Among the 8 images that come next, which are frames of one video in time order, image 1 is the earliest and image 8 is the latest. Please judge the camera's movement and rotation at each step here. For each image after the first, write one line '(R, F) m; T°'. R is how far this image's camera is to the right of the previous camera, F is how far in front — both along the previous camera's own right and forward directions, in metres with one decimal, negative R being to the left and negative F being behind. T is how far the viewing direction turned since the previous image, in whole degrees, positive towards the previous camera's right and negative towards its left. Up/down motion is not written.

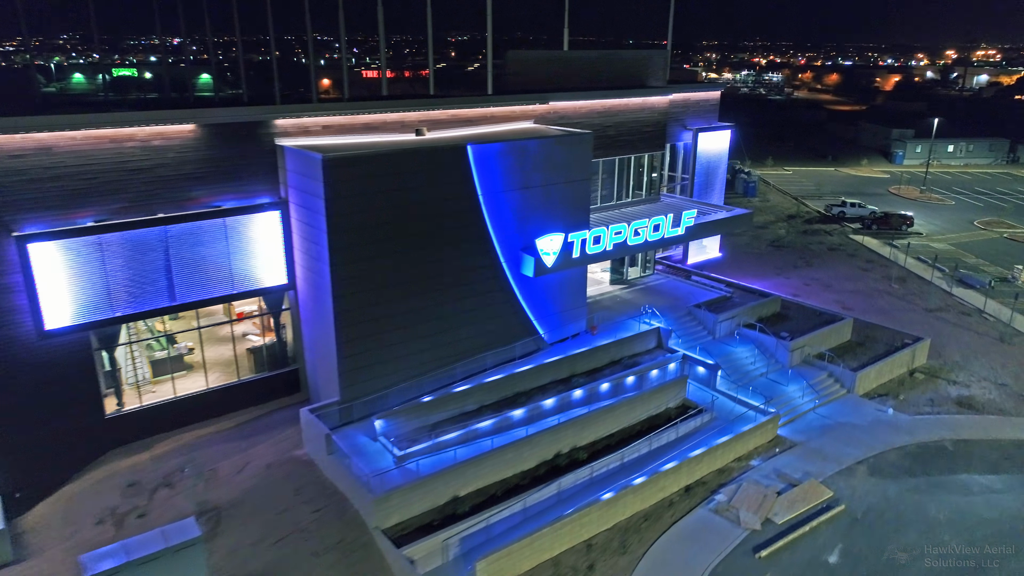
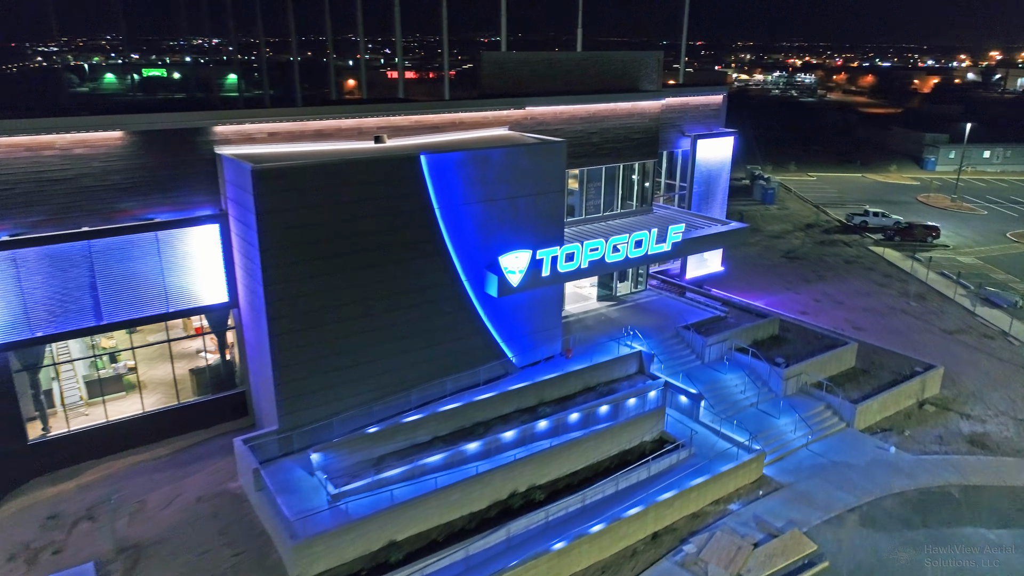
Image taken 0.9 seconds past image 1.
(+1.7, +1.6) m; -2°
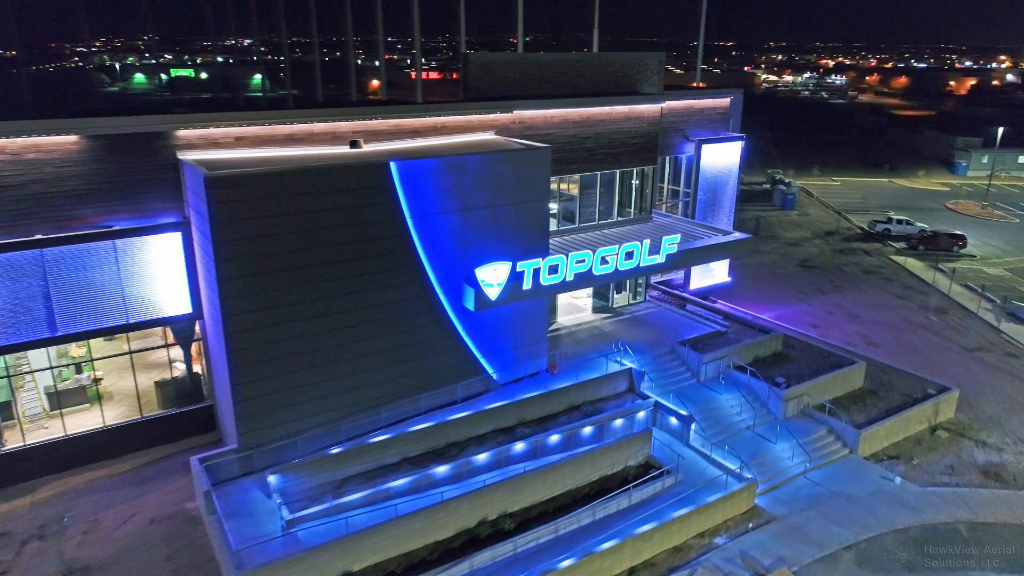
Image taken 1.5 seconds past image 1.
(+1.2, +1.0) m; -2°
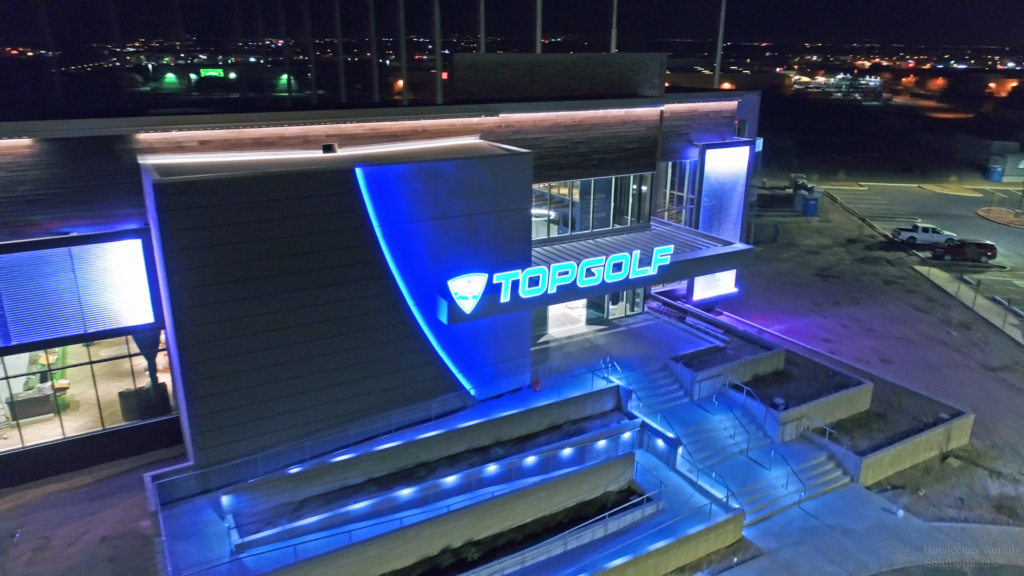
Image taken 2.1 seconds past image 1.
(+1.2, +0.9) m; -2°
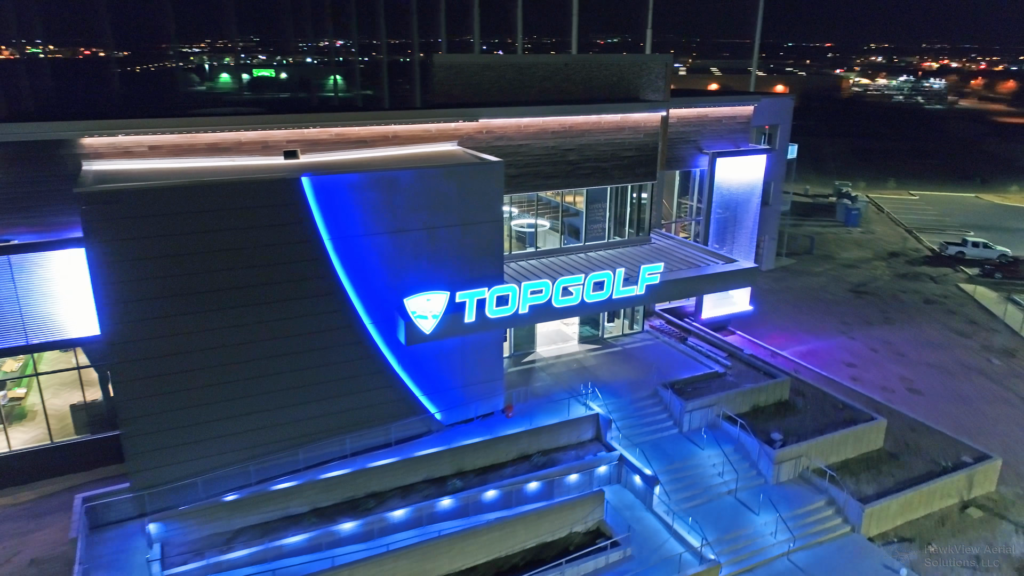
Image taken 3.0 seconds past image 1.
(+1.9, +1.3) m; -4°
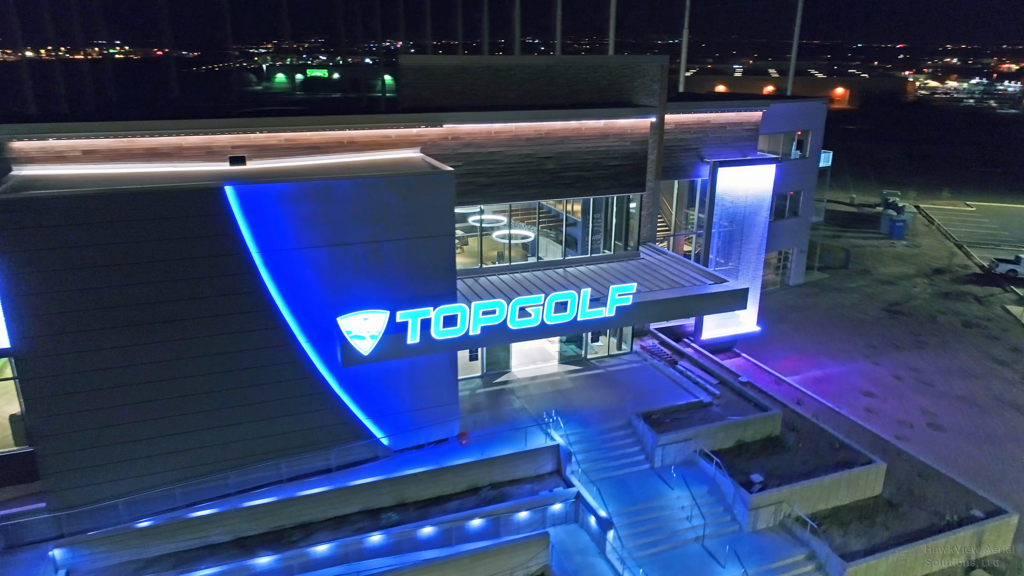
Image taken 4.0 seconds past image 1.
(+2.2, +1.3) m; -4°
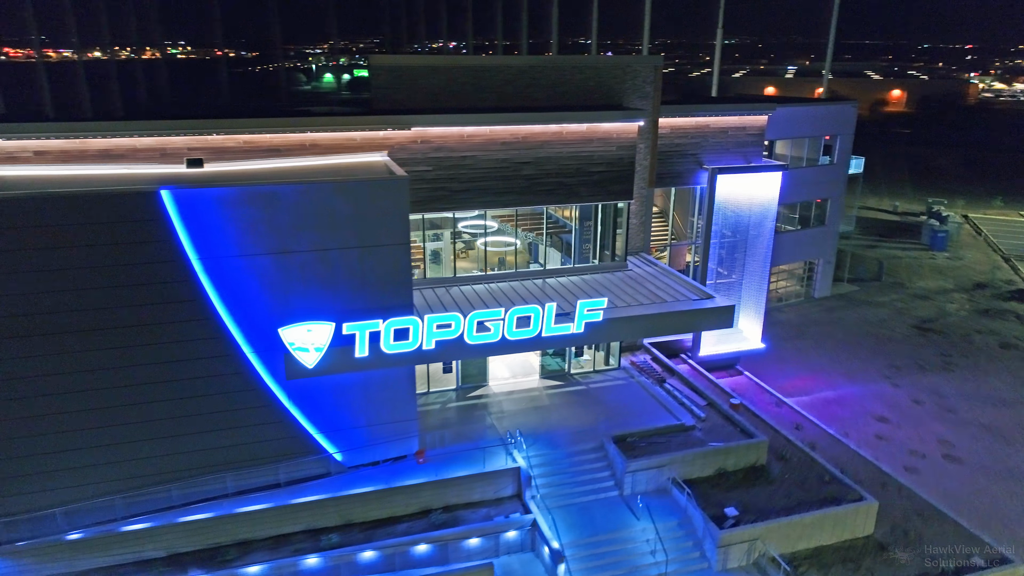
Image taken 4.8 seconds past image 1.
(+1.8, +0.9) m; -4°
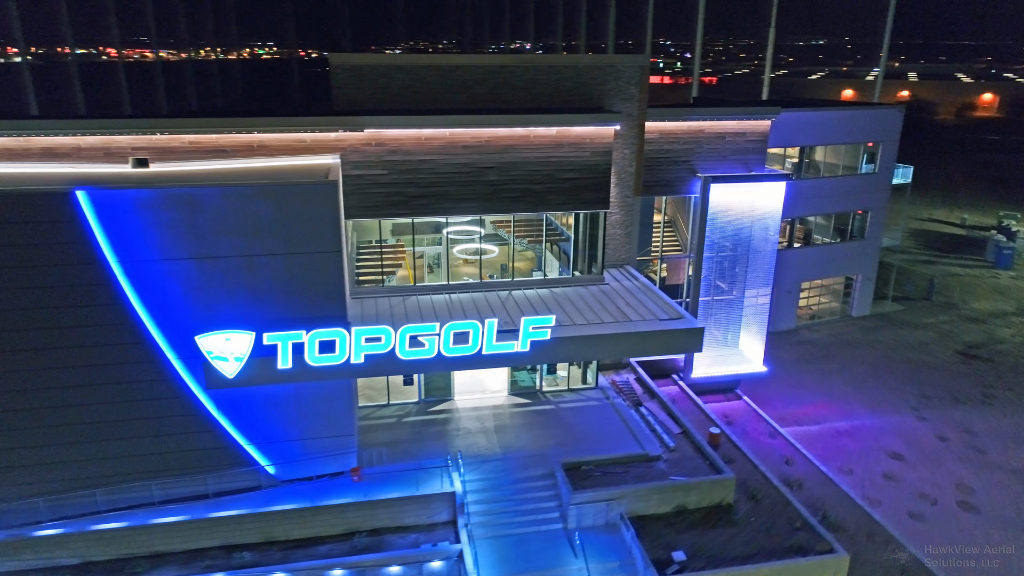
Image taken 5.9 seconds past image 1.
(+2.6, +1.1) m; -6°
